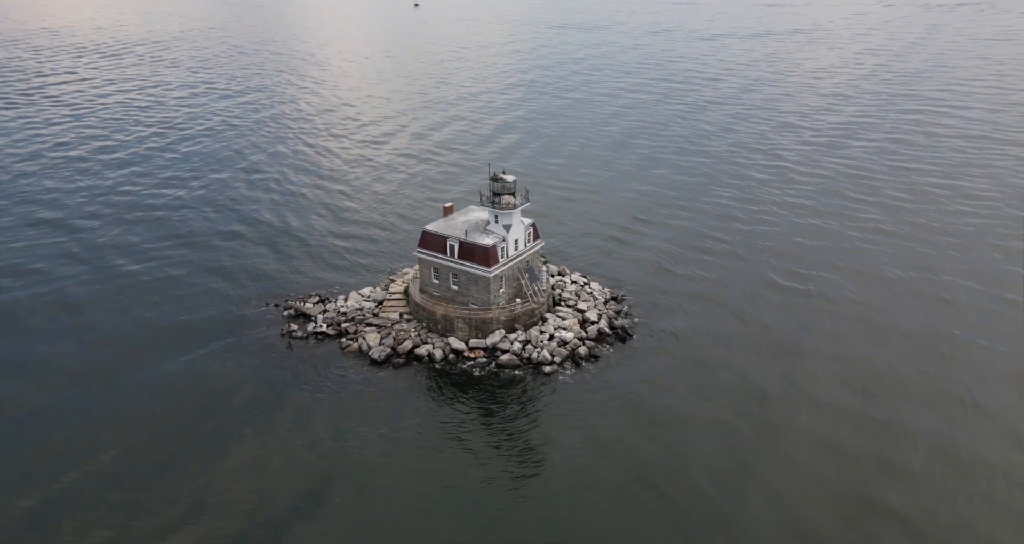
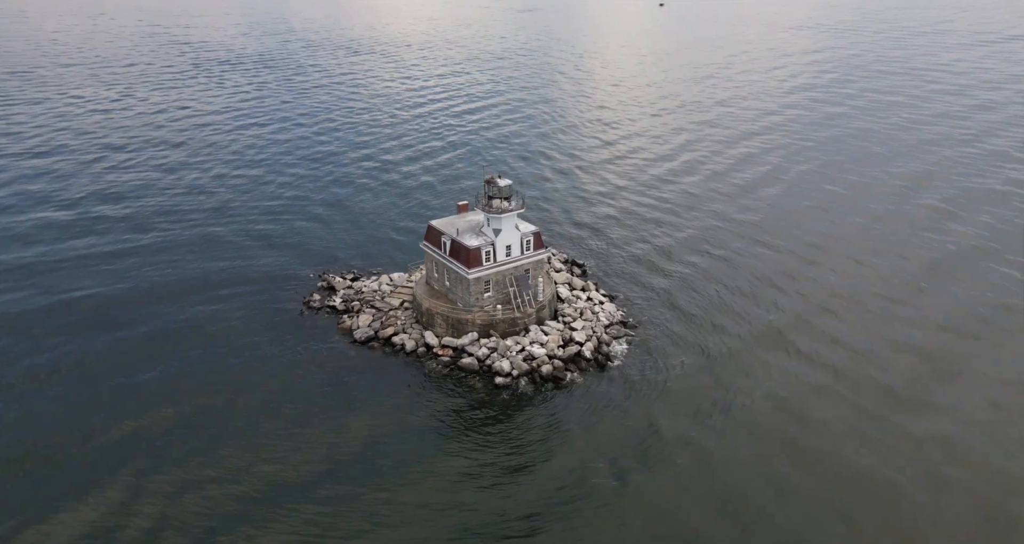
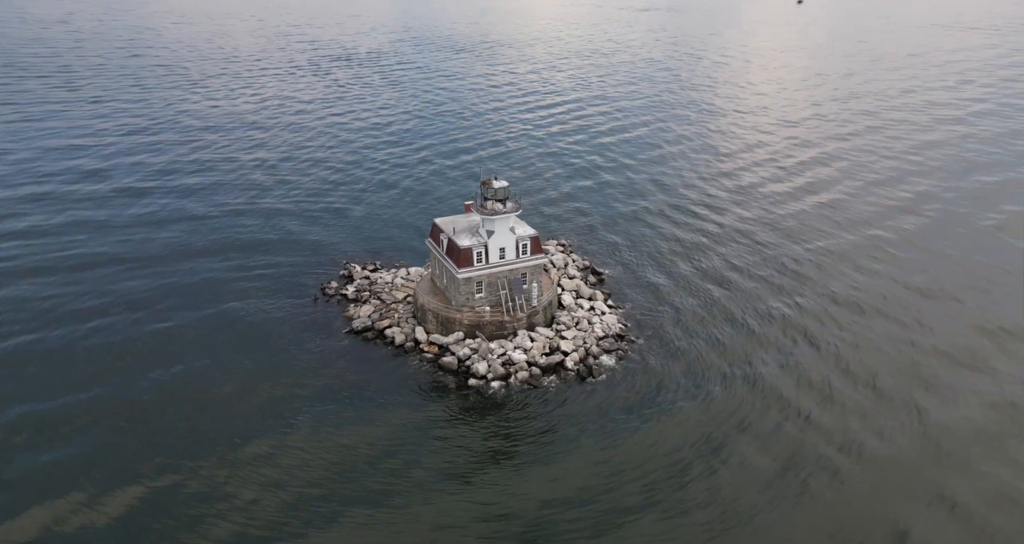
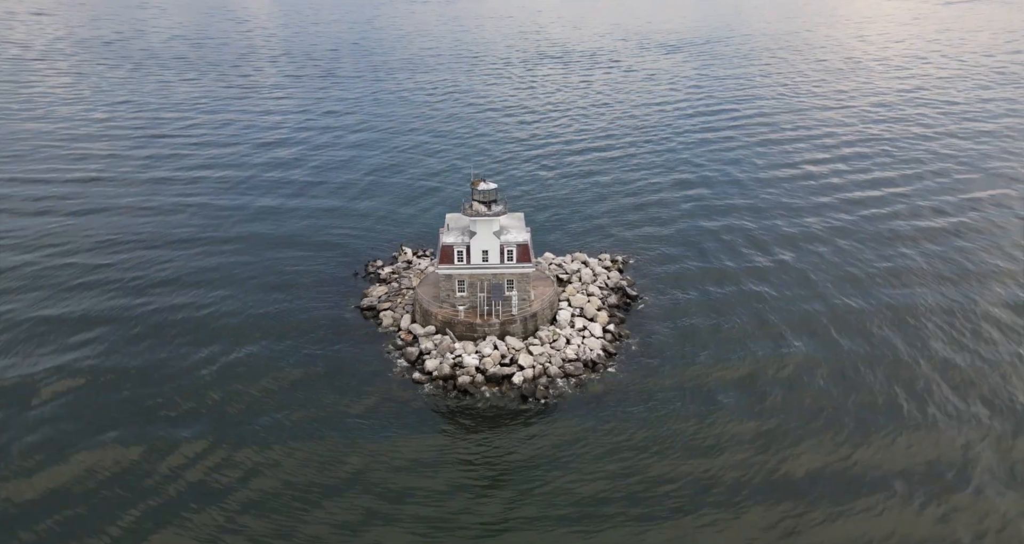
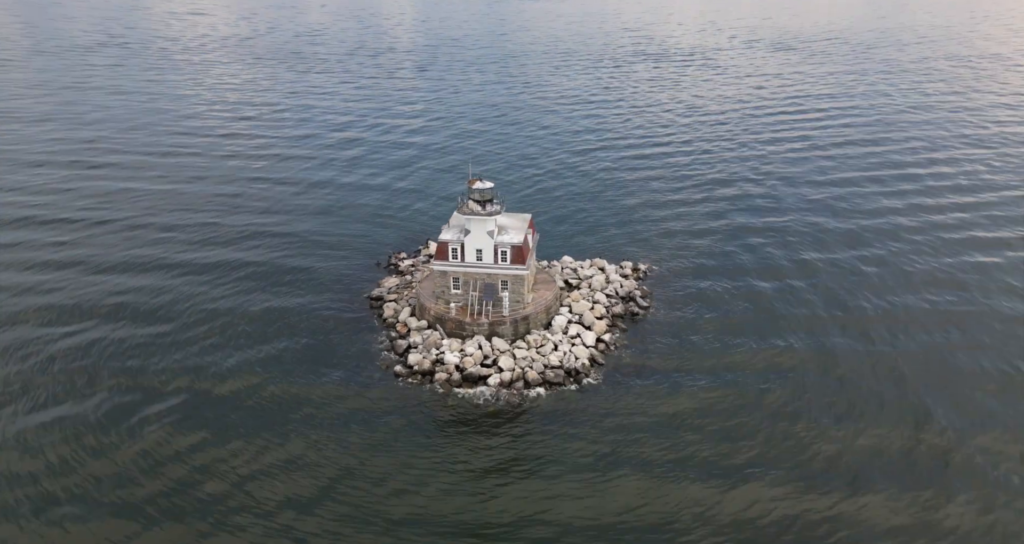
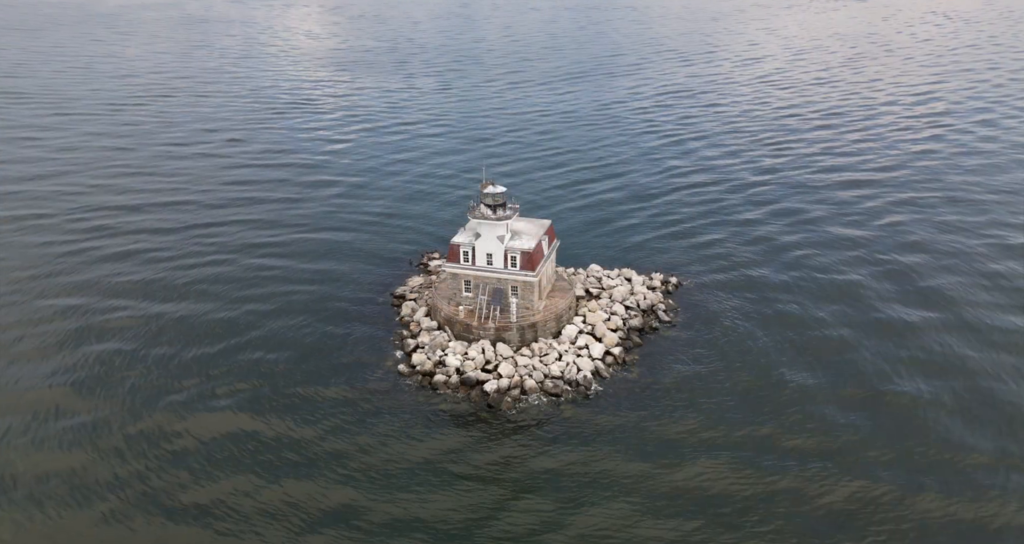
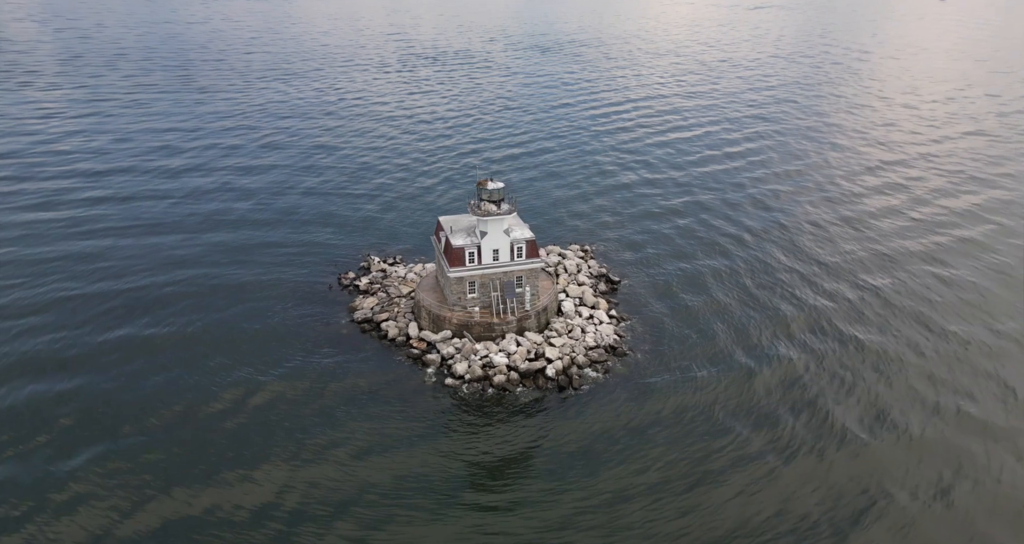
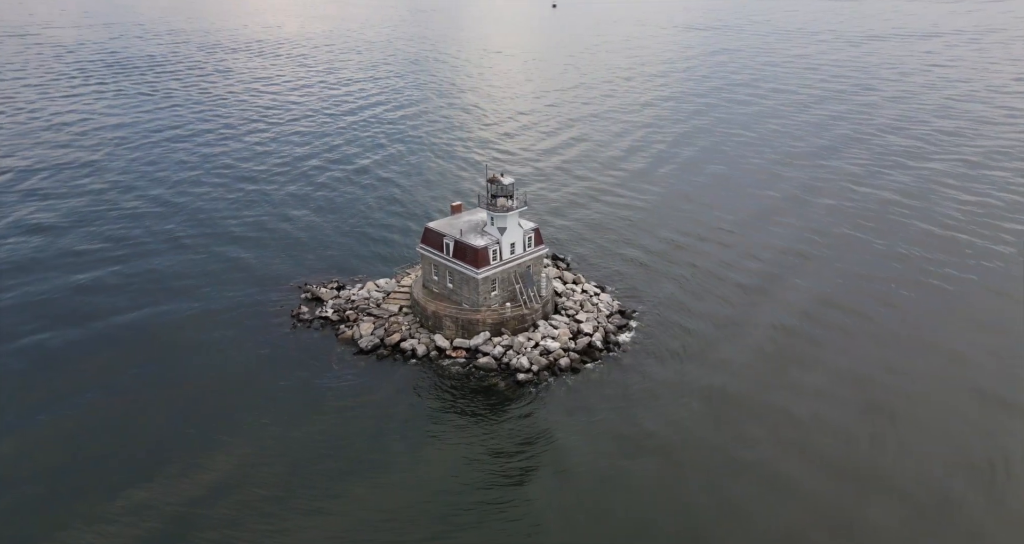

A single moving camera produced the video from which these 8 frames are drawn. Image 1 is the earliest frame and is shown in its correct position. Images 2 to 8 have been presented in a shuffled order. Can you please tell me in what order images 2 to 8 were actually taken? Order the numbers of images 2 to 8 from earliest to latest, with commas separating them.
8, 2, 3, 7, 4, 5, 6
